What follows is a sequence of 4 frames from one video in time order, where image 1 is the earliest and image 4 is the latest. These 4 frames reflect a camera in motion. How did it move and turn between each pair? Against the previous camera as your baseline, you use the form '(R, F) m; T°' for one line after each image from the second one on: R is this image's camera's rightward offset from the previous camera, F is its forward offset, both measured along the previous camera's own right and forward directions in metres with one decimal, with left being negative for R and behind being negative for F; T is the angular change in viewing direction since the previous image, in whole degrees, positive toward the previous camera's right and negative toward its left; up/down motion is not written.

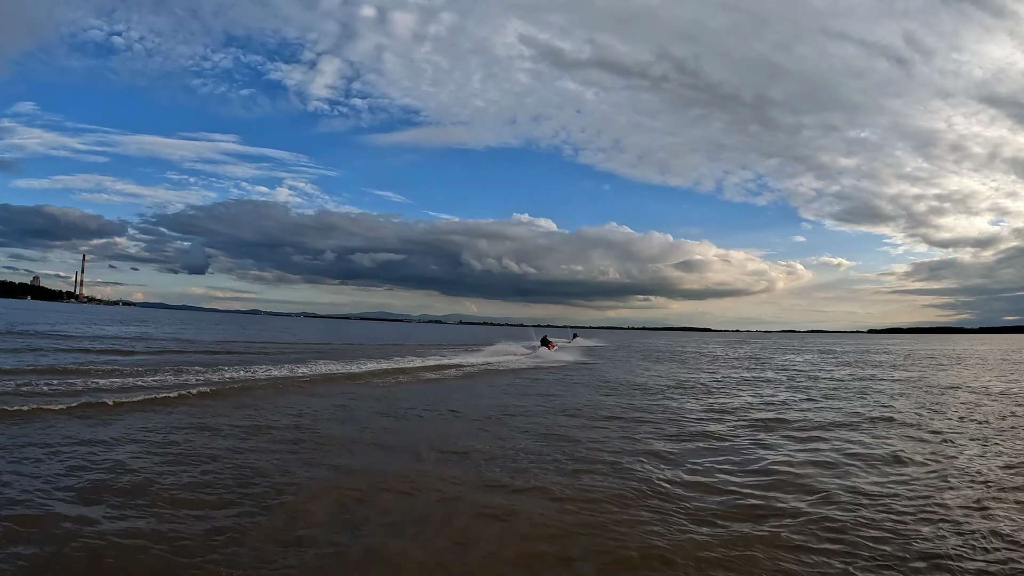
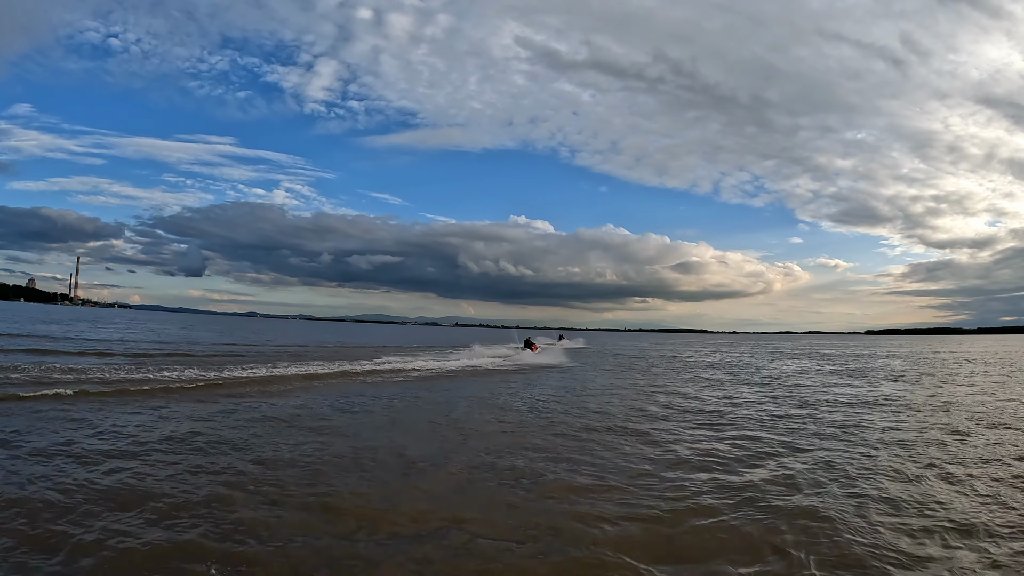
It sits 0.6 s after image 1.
(+1.6, +2.9) m; 0°
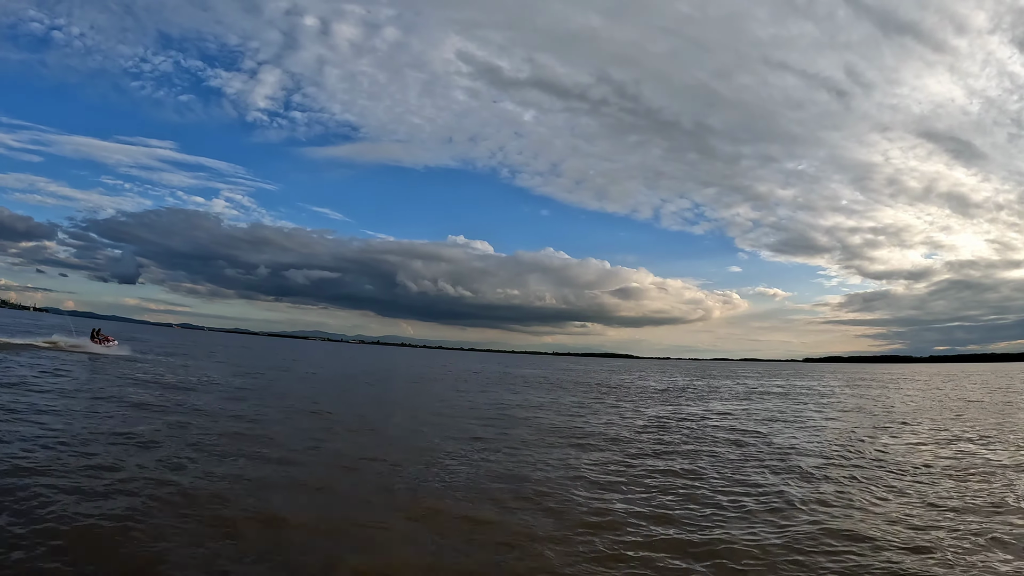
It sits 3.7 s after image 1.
(+1.4, +29.9) m; +7°
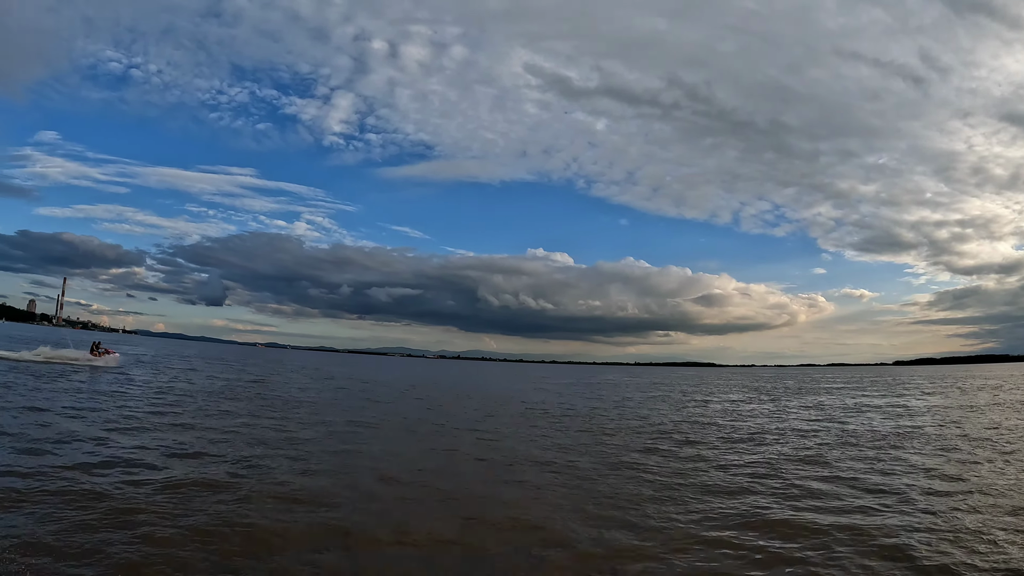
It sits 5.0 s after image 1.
(+7.6, -8.4) m; -8°
